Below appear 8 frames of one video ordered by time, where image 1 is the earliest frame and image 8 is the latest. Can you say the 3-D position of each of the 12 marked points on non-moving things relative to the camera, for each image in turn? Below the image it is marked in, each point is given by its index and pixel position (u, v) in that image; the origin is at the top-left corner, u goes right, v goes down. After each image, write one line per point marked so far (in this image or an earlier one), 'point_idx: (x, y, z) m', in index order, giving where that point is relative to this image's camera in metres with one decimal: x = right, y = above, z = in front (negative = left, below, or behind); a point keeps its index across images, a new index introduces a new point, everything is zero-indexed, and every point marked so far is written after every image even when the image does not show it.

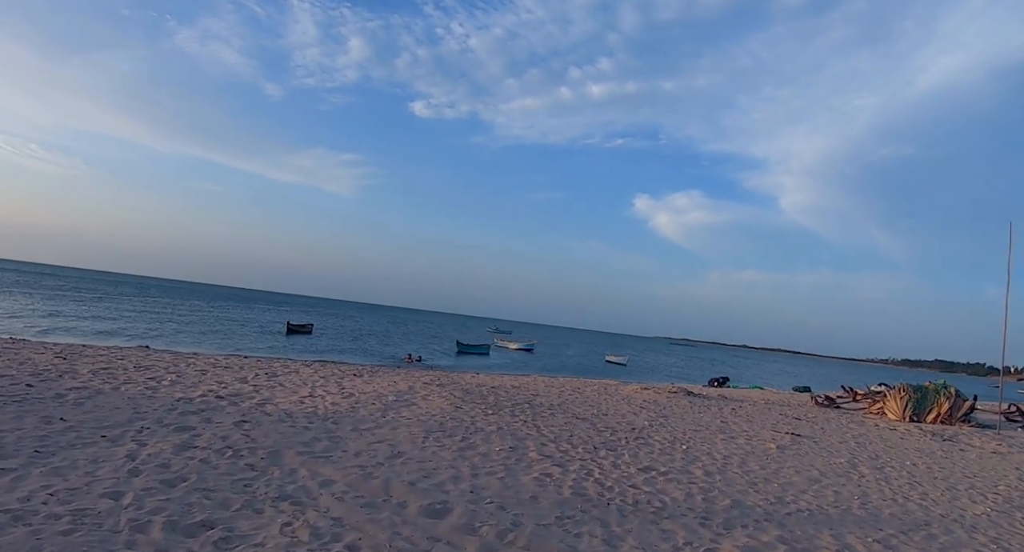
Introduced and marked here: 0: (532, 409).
0: (+0.4, -2.5, +11.8) m
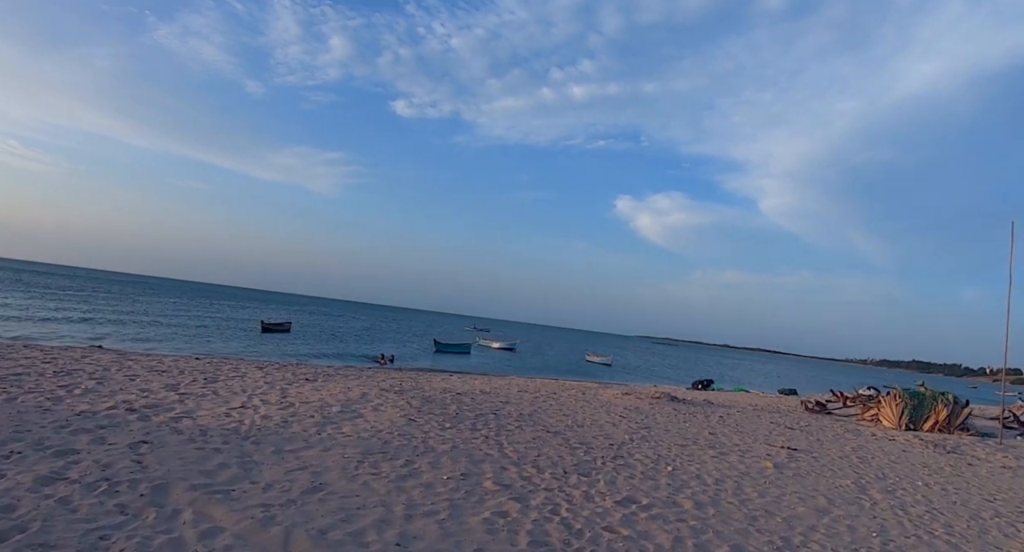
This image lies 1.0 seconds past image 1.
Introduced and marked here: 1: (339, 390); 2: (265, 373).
0: (-0.2, -2.4, +10.4) m
1: (-3.3, -2.1, +12.0) m
2: (-5.7, -2.2, +14.6) m
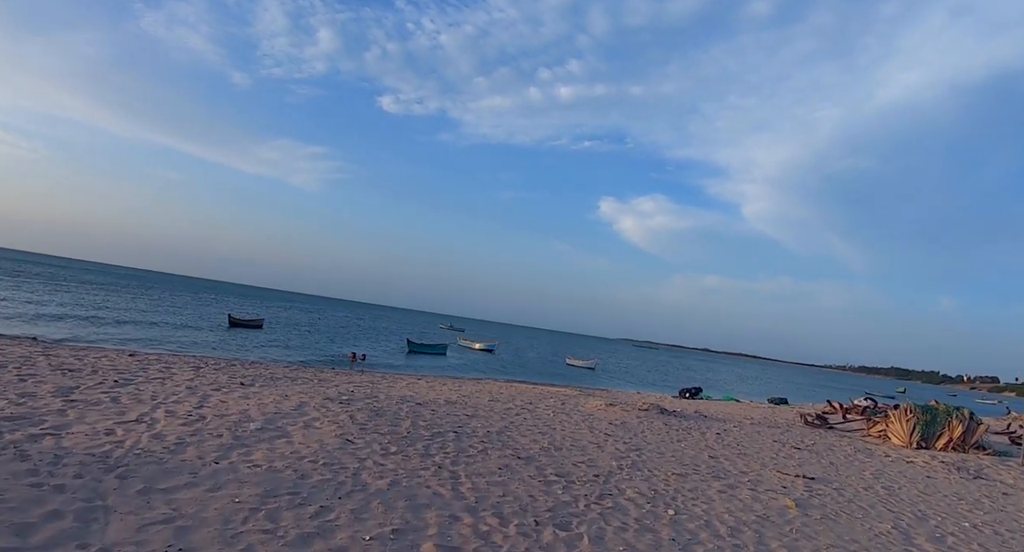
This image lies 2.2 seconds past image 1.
0: (-0.7, -2.3, +8.5) m
1: (-3.8, -1.9, +10.0) m
2: (-6.2, -1.9, +12.6) m
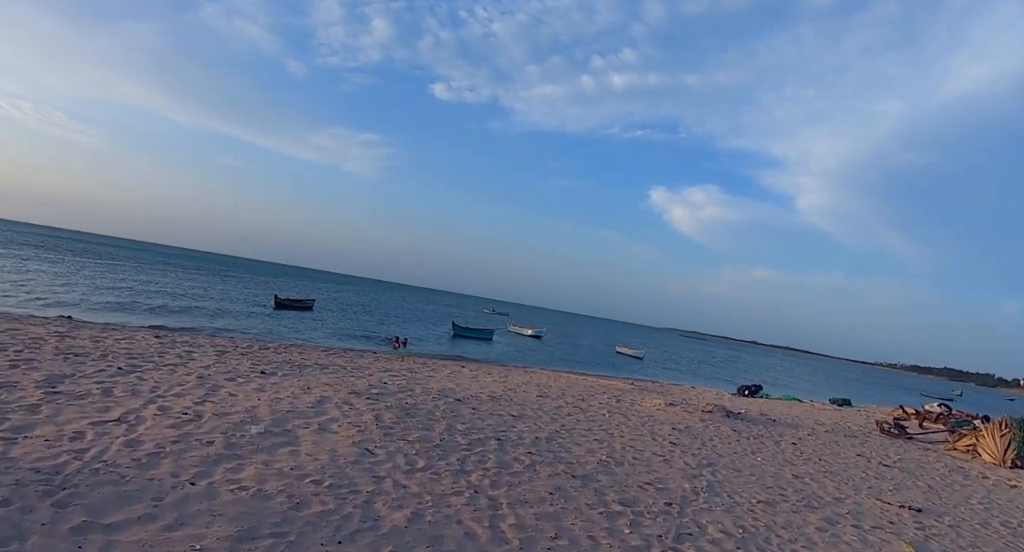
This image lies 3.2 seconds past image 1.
0: (-0.1, -2.0, +7.1) m
1: (-3.1, -1.6, +8.8) m
2: (-5.3, -1.5, +11.5) m
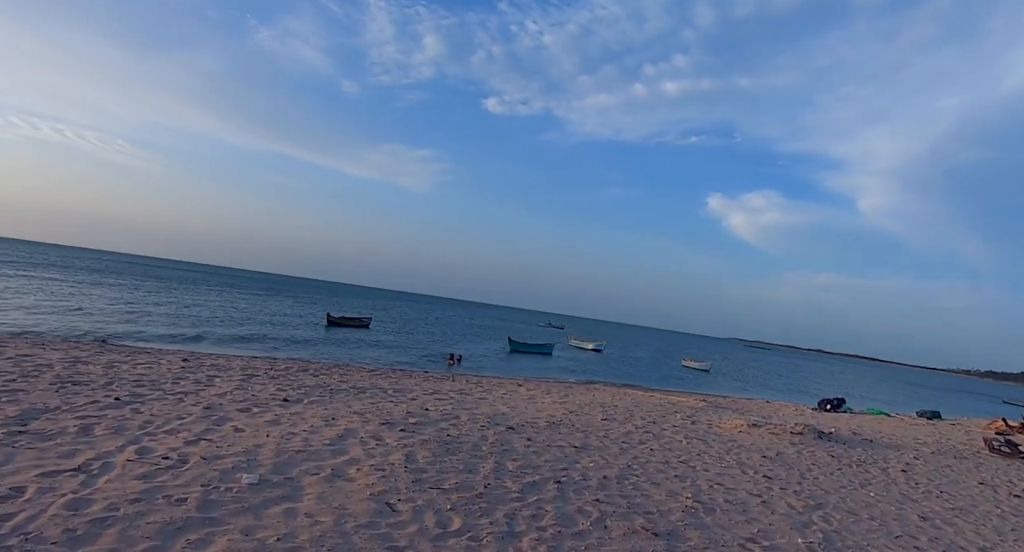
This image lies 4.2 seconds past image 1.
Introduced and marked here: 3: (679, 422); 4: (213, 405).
0: (+0.4, -2.0, +5.5) m
1: (-2.4, -1.7, +7.5) m
2: (-4.4, -1.8, +10.4) m
3: (+3.4, -3.0, +13.0) m
4: (-3.8, -1.7, +8.1) m
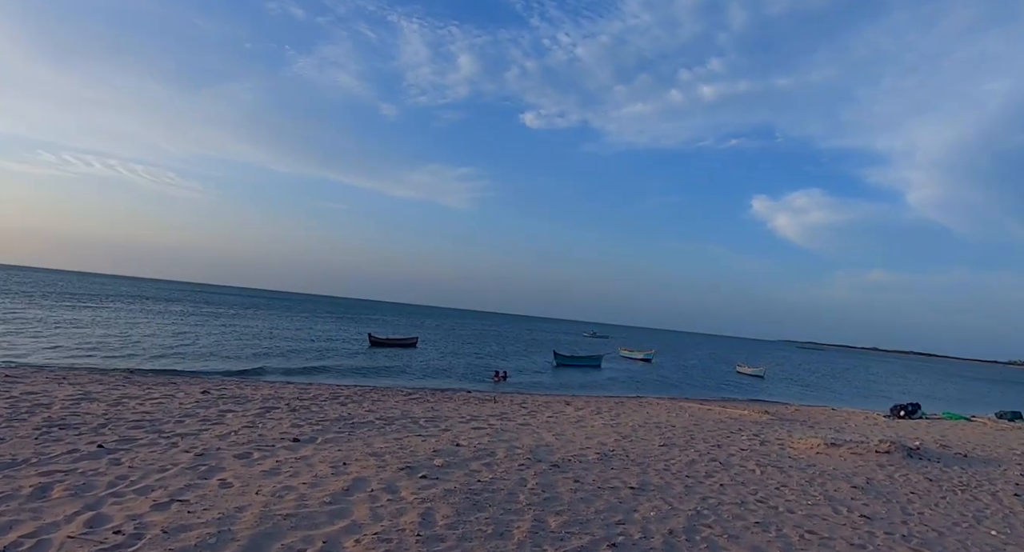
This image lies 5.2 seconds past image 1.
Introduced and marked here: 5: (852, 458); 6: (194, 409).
0: (+0.7, -2.1, +4.2) m
1: (-2.0, -2.0, +6.4) m
2: (-3.8, -2.1, +9.4) m
3: (+4.2, -3.0, +11.5) m
4: (-3.3, -2.0, +7.1) m
5: (+5.6, -3.1, +10.6) m
6: (-5.6, -2.2, +11.3) m
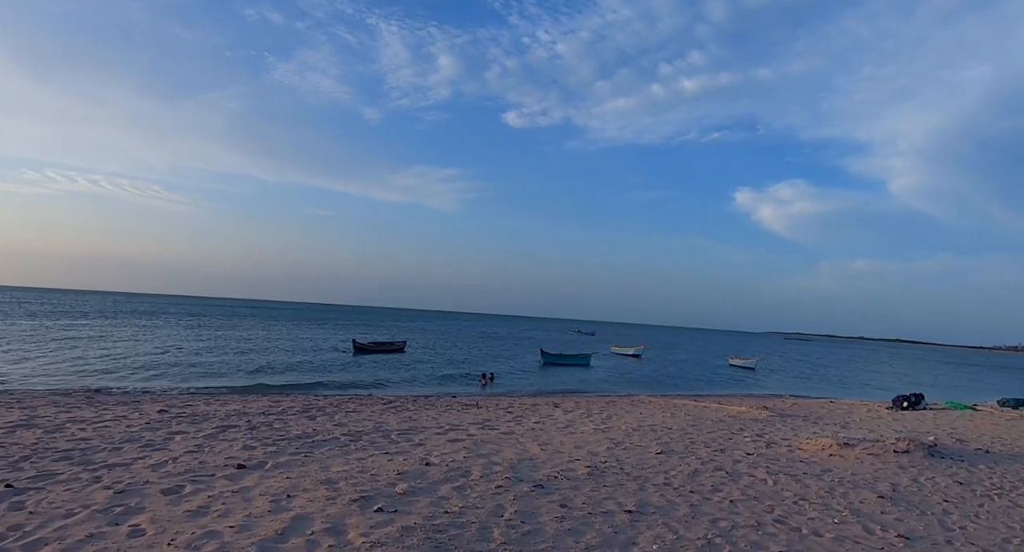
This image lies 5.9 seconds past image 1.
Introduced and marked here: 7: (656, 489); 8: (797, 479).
0: (+0.5, -2.0, +3.2) m
1: (-2.2, -2.0, +5.3) m
2: (-4.1, -2.2, +8.3) m
3: (+3.9, -2.8, +10.5) m
4: (-3.5, -2.0, +5.9) m
5: (+5.3, -2.8, +9.6) m
6: (-5.9, -2.3, +10.1) m
7: (+1.6, -2.4, +7.1) m
8: (+3.6, -2.6, +8.1) m
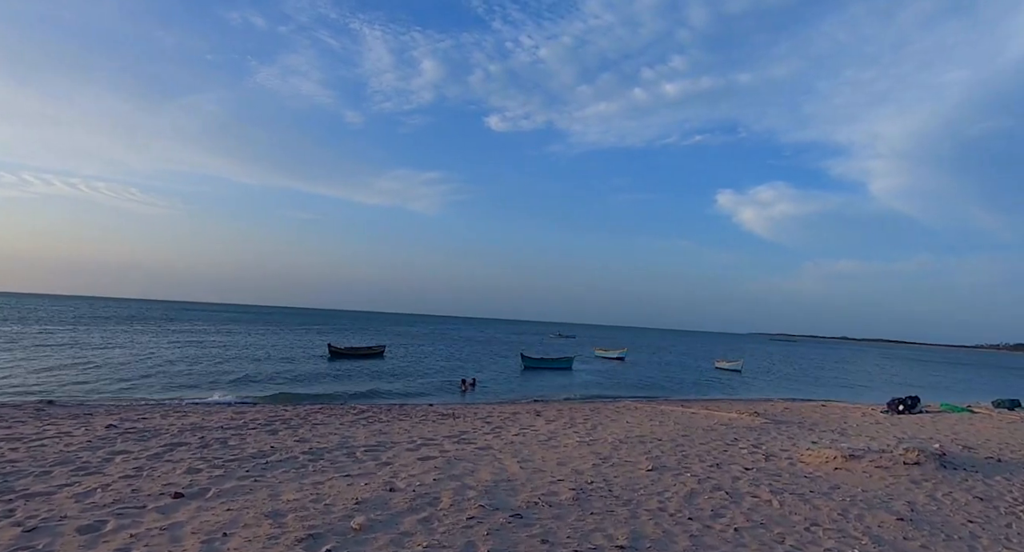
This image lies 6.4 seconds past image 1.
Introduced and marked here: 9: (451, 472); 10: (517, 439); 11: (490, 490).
0: (+0.4, -2.0, +2.3) m
1: (-2.4, -2.0, +4.4) m
2: (-4.3, -2.2, +7.3) m
3: (+3.6, -2.8, +9.7) m
4: (-3.7, -2.0, +5.0) m
5: (+5.1, -2.8, +8.9) m
6: (-6.2, -2.4, +9.1) m
7: (+1.4, -2.3, +6.3) m
8: (+3.4, -2.6, +7.4) m
9: (-0.7, -2.4, +7.8) m
10: (+0.1, -2.7, +10.7) m
11: (-0.2, -2.3, +6.8) m
